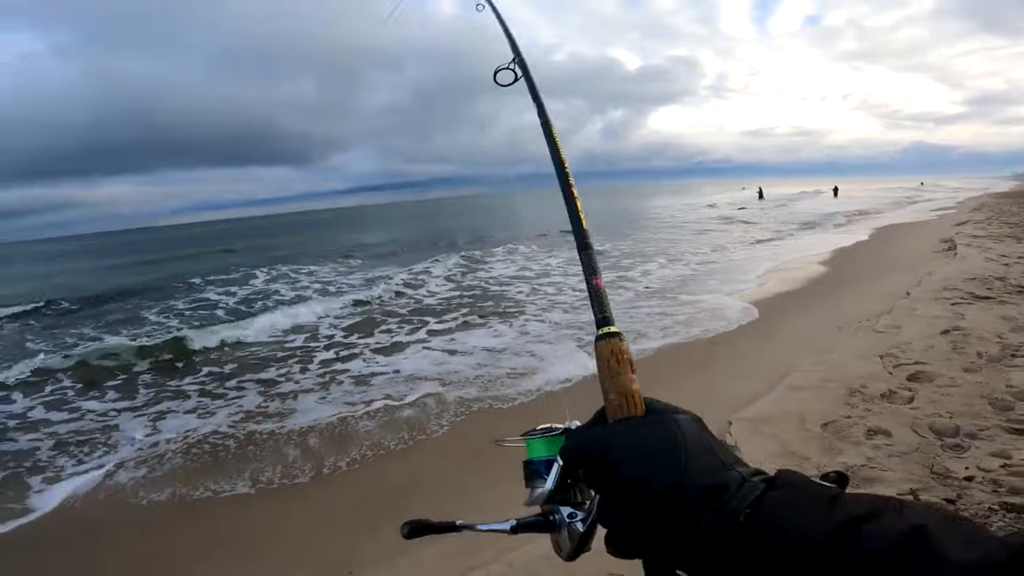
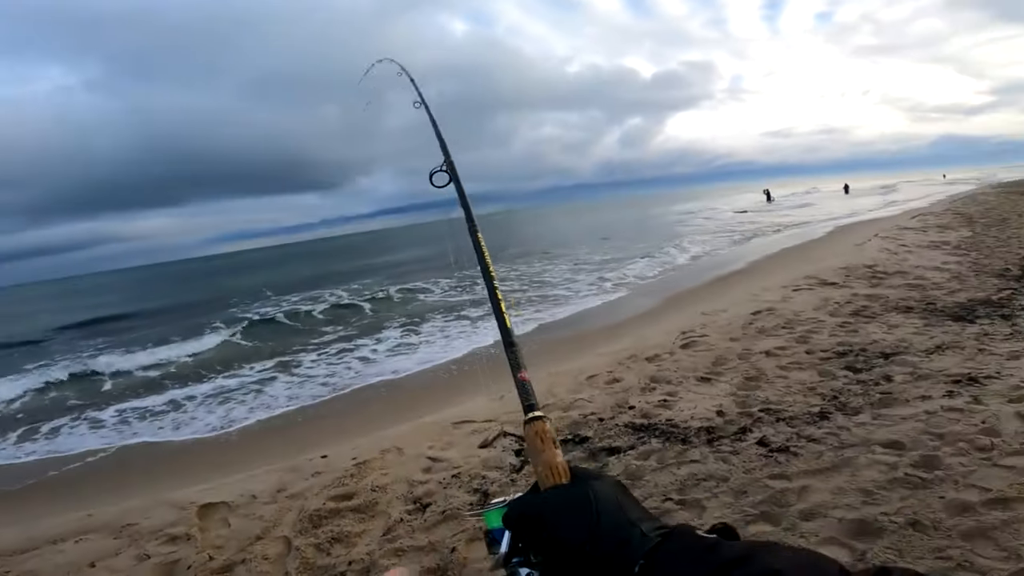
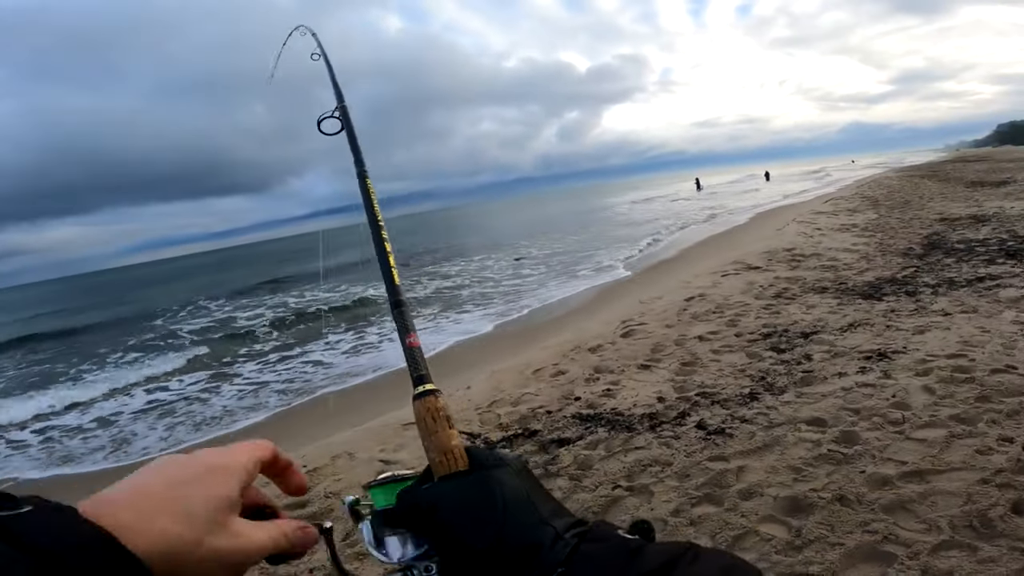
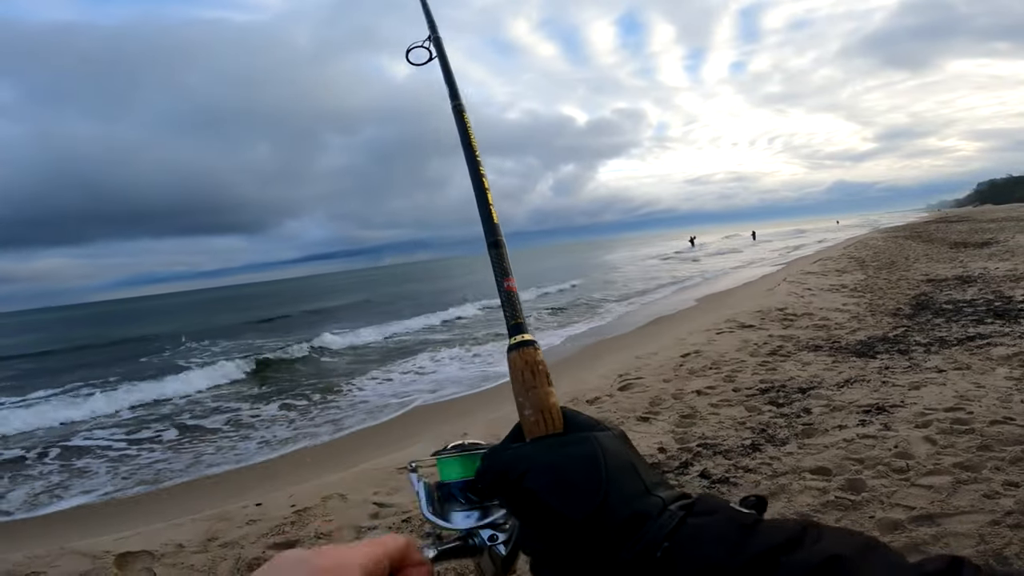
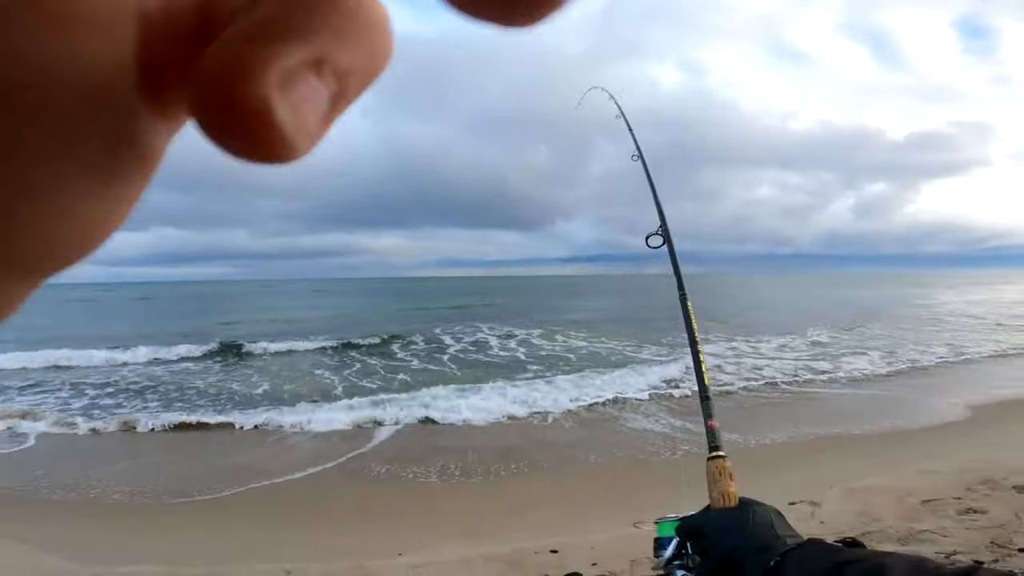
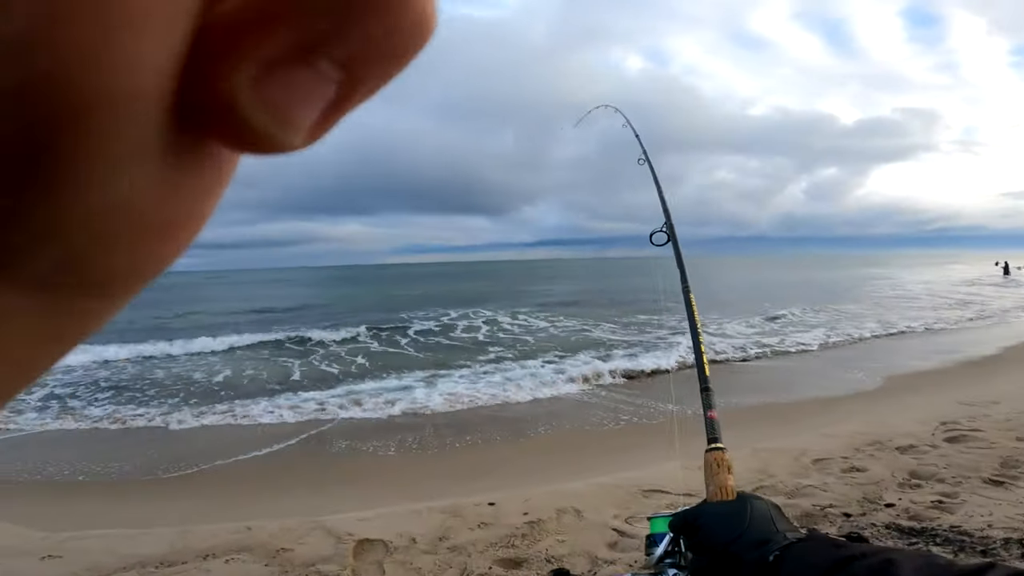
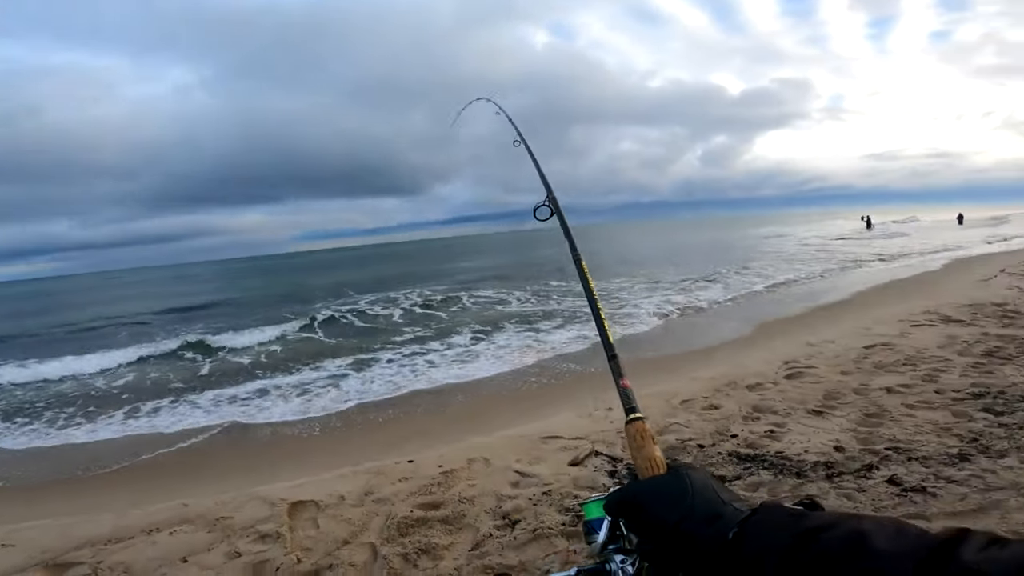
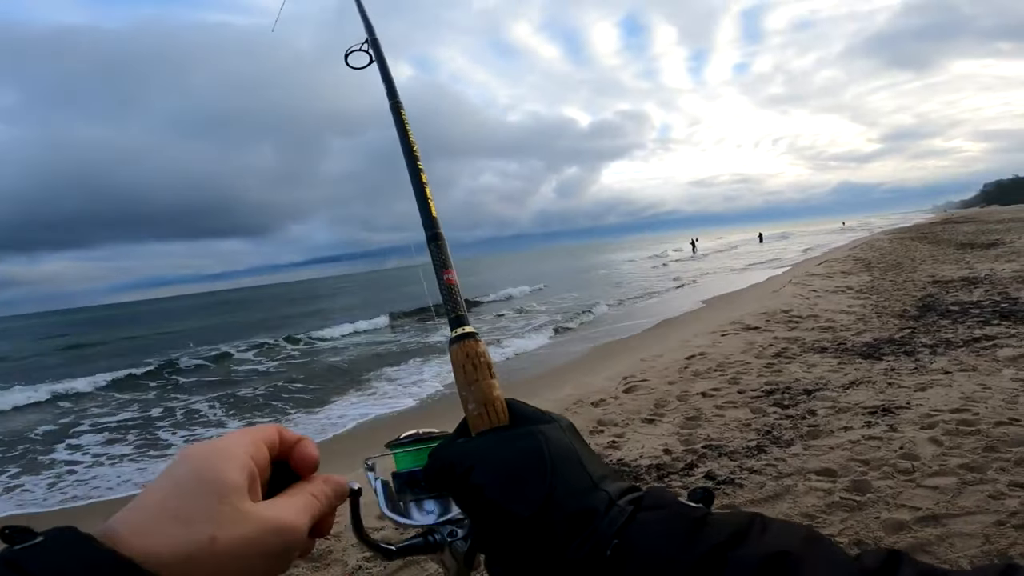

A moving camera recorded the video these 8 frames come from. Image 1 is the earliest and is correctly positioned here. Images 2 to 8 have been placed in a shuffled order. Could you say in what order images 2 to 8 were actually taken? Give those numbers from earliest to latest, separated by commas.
5, 6, 7, 2, 3, 8, 4
